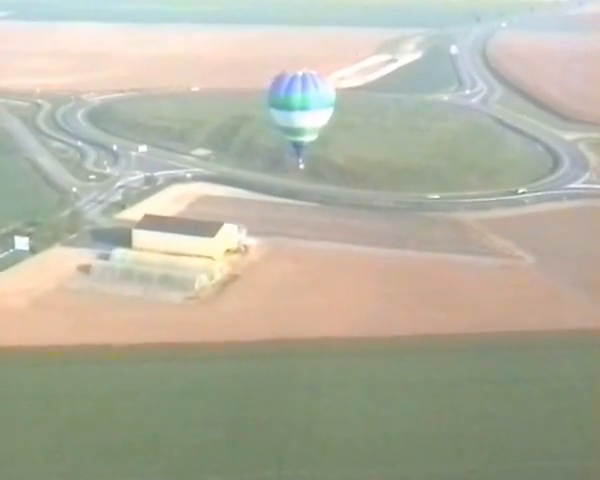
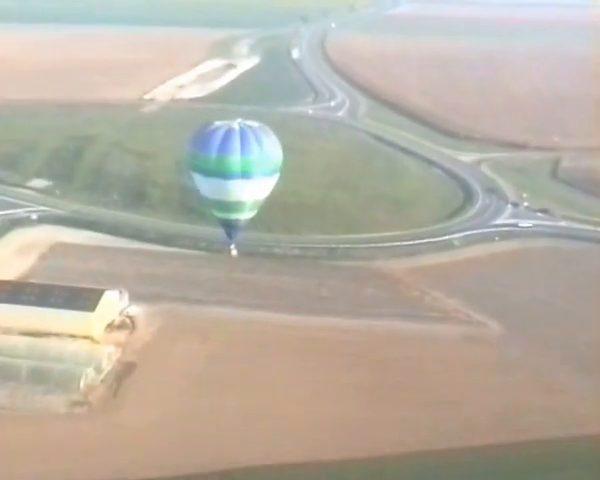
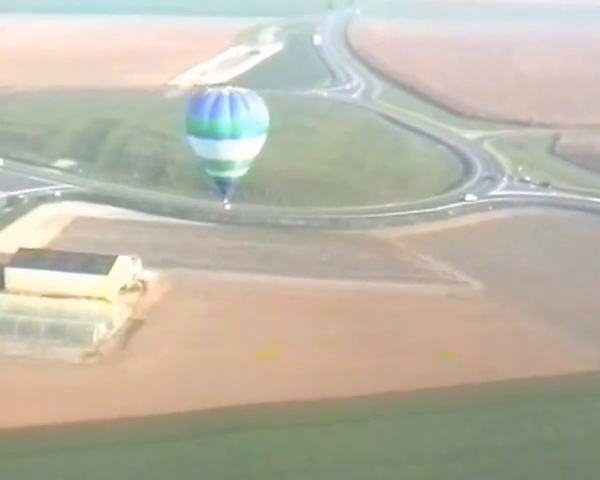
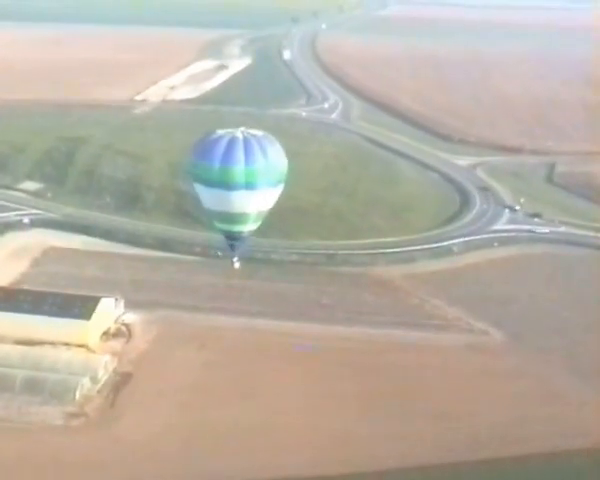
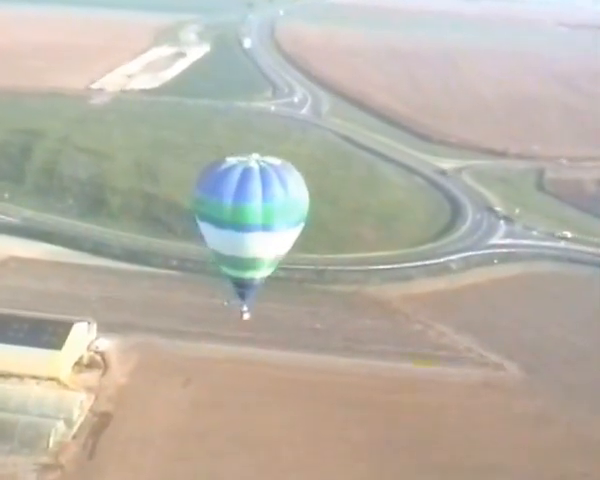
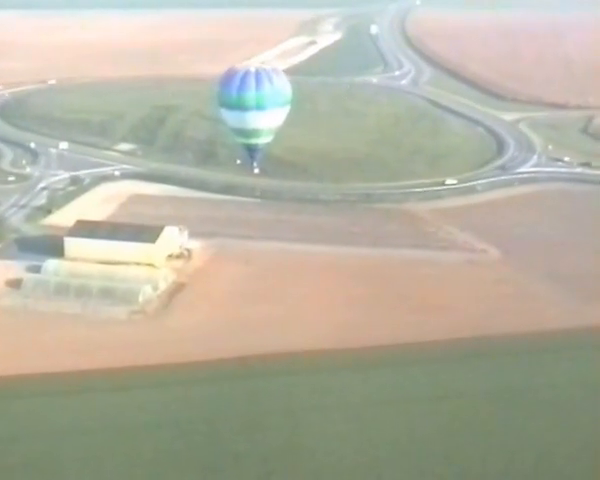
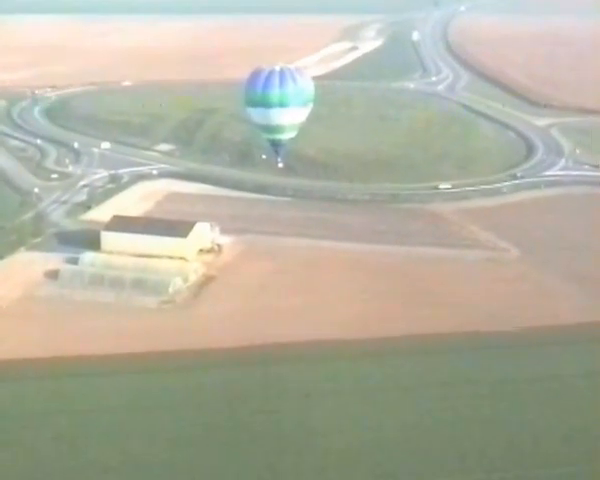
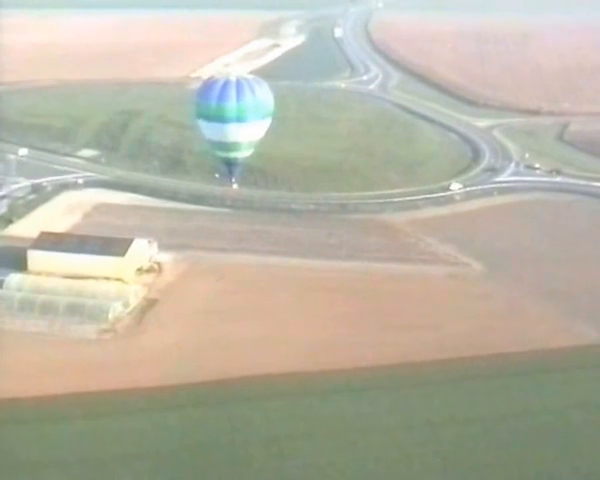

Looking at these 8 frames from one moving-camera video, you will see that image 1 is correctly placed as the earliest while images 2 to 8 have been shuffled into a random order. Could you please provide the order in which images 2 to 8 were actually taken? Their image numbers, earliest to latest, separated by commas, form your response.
7, 6, 8, 3, 2, 4, 5
